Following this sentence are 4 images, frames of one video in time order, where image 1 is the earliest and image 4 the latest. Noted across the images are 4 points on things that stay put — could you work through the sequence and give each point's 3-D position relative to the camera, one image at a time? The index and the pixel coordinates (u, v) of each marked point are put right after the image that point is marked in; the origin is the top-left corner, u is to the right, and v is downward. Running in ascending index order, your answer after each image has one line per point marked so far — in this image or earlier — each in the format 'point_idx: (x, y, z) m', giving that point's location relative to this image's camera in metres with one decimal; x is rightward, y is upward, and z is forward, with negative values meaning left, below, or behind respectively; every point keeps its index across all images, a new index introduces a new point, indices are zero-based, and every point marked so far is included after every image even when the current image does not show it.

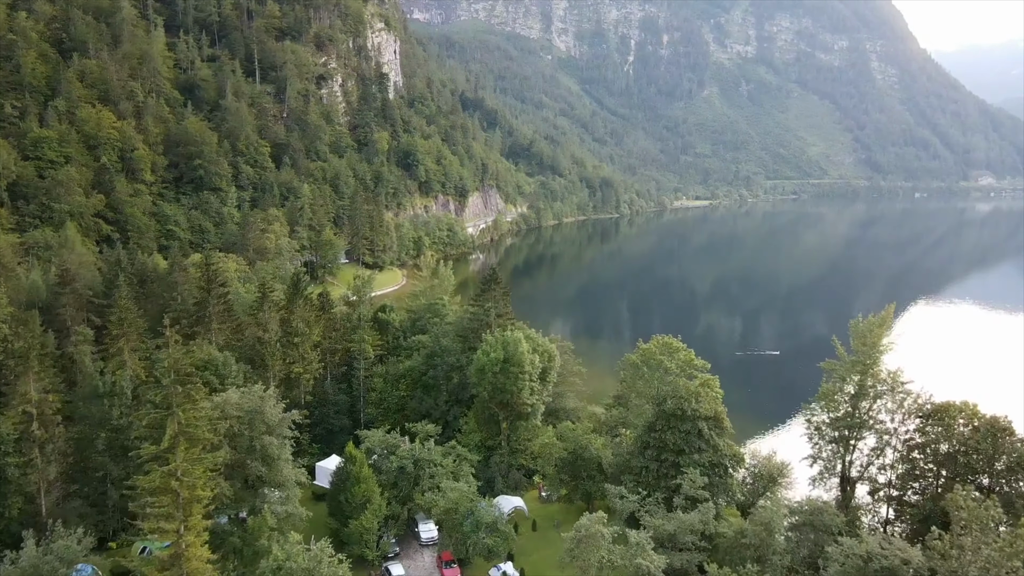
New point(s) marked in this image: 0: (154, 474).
0: (-11.9, -6.2, +19.2) m
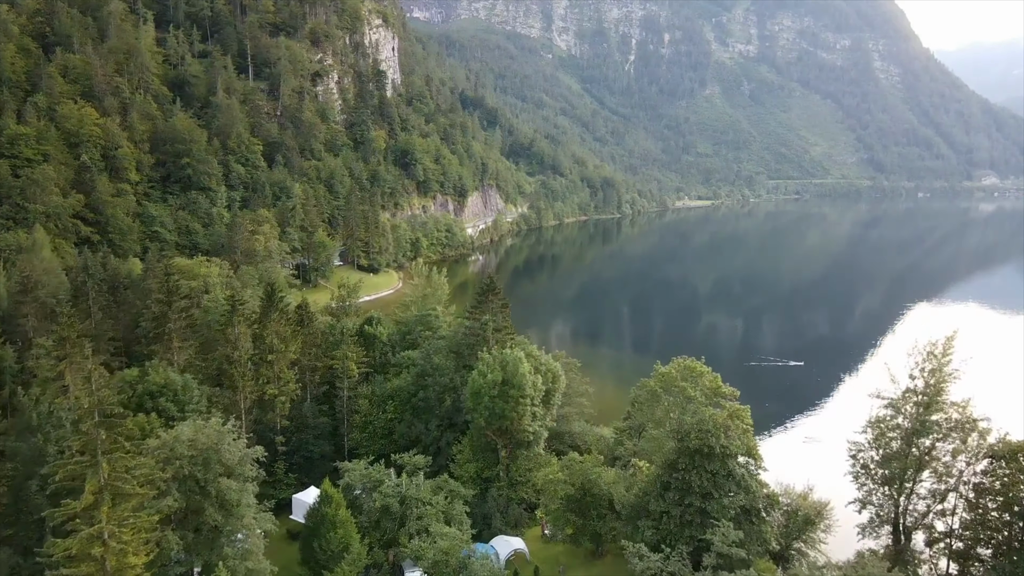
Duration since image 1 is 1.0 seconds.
0: (-12.0, -6.8, +15.7) m
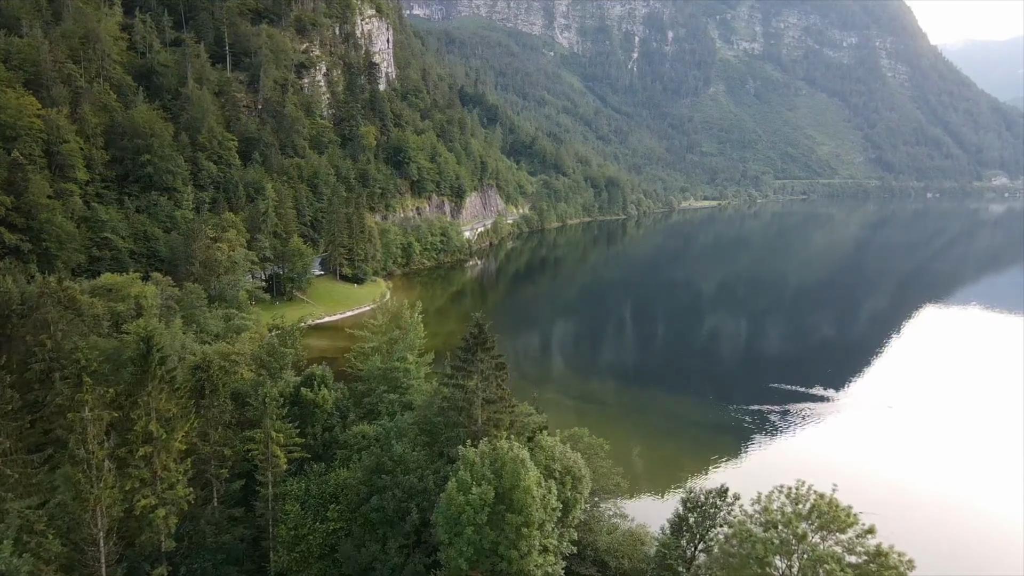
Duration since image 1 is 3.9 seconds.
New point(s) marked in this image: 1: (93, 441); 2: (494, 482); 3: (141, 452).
0: (-12.0, -8.7, +5.7) m
1: (-13.6, -5.0, +18.8) m
2: (-0.6, -6.0, +18.0) m
3: (-12.7, -5.5, +19.8) m
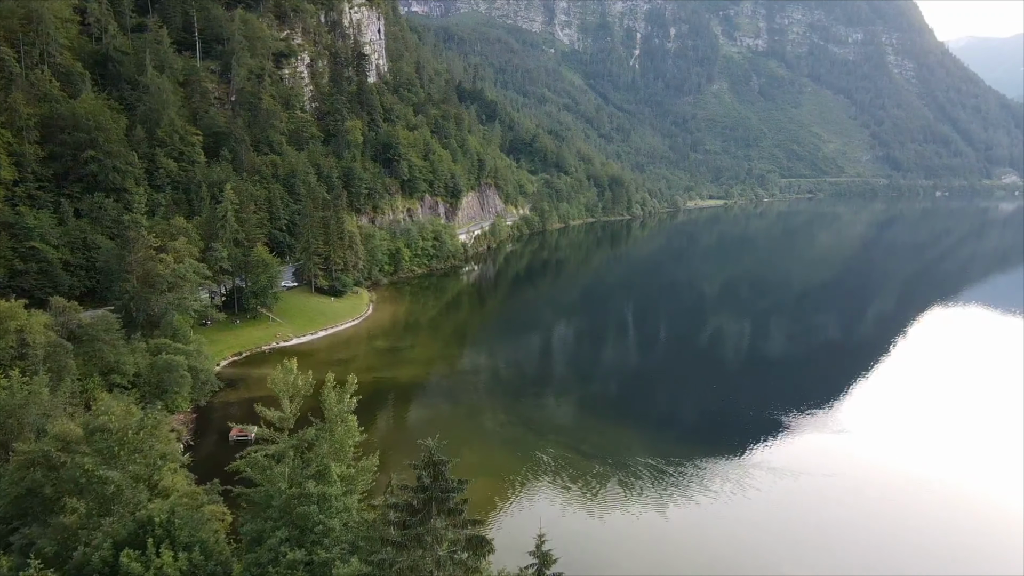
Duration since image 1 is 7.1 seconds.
0: (-12.3, -10.6, -4.8) m
1: (-13.9, -6.9, +8.3) m
2: (-0.9, -7.9, +7.6) m
3: (-12.9, -7.4, +9.3) m
